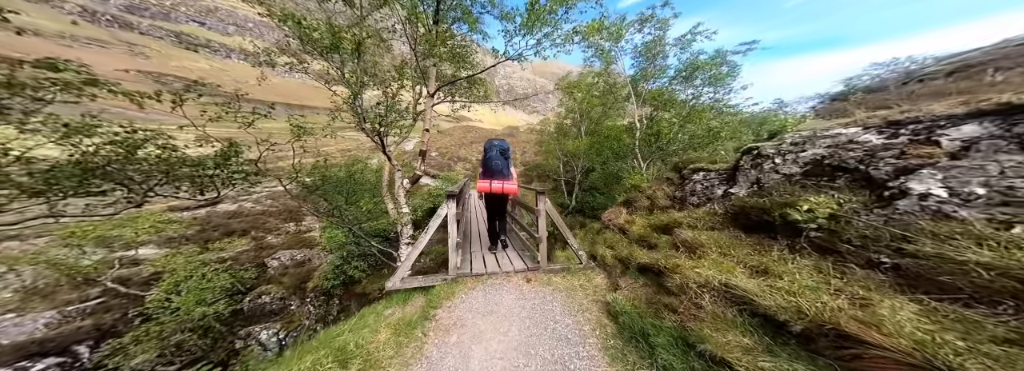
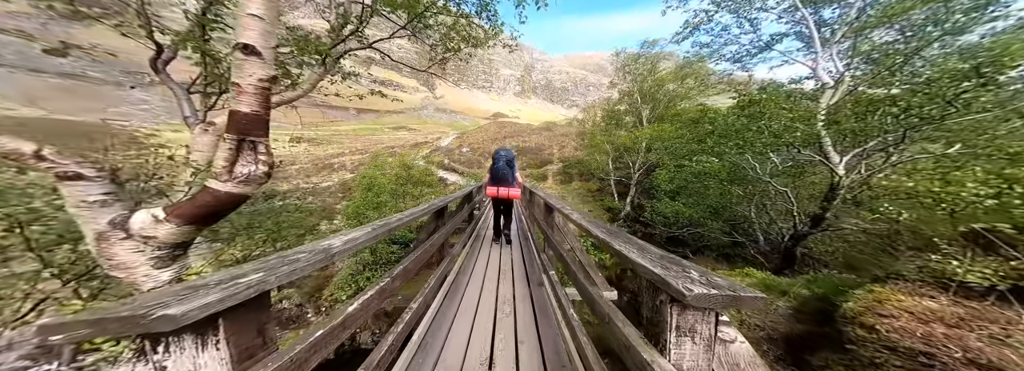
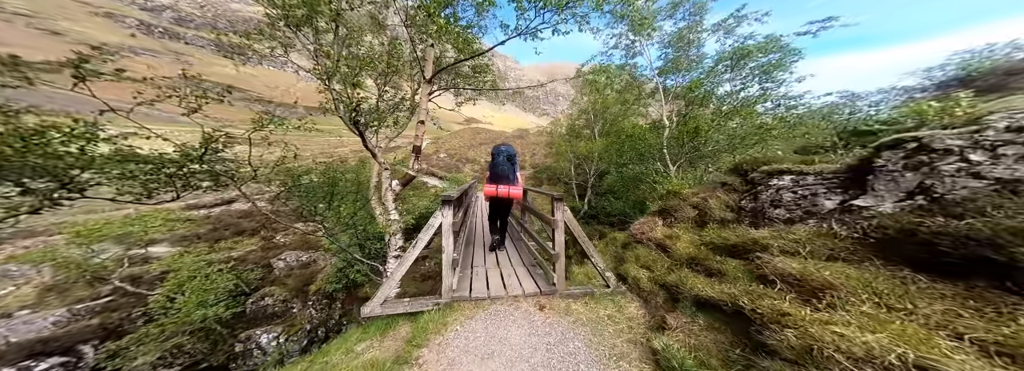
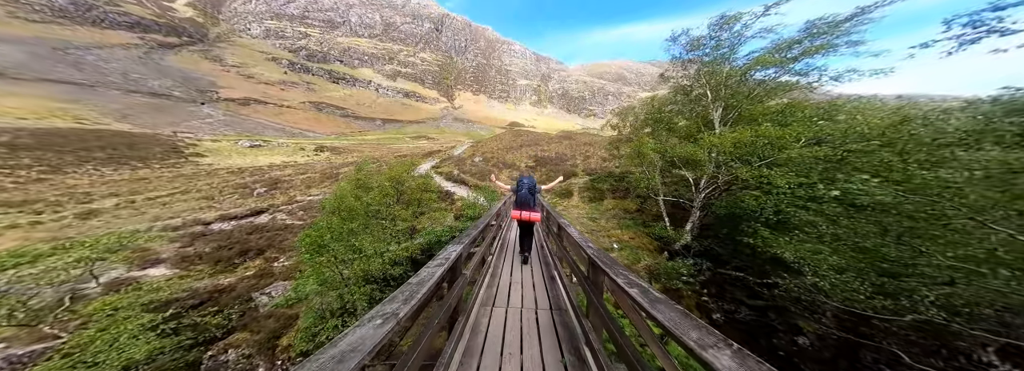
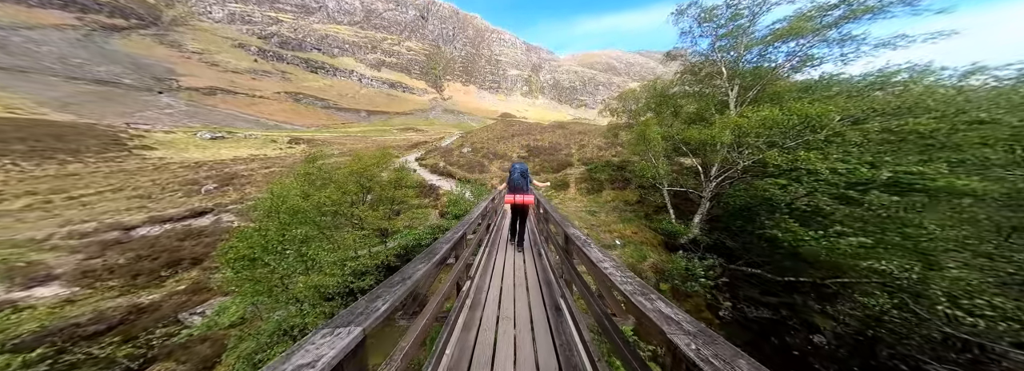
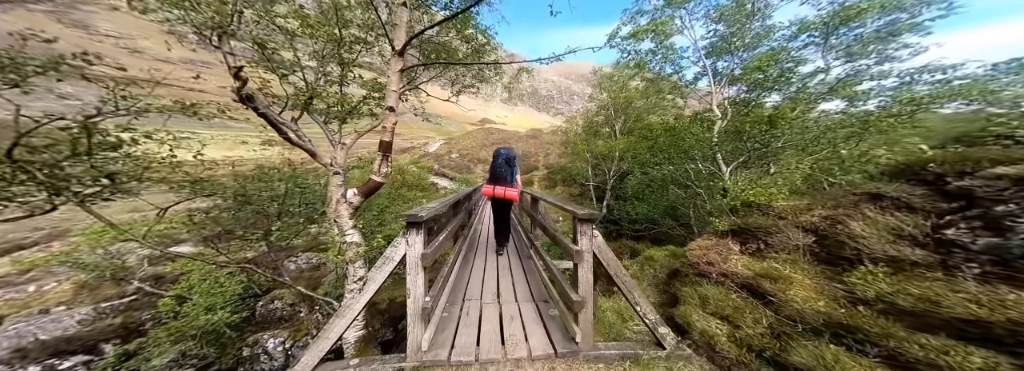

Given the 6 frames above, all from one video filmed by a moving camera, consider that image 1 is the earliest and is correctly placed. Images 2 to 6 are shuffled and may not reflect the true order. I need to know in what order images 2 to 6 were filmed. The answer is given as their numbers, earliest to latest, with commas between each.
3, 6, 2, 4, 5
